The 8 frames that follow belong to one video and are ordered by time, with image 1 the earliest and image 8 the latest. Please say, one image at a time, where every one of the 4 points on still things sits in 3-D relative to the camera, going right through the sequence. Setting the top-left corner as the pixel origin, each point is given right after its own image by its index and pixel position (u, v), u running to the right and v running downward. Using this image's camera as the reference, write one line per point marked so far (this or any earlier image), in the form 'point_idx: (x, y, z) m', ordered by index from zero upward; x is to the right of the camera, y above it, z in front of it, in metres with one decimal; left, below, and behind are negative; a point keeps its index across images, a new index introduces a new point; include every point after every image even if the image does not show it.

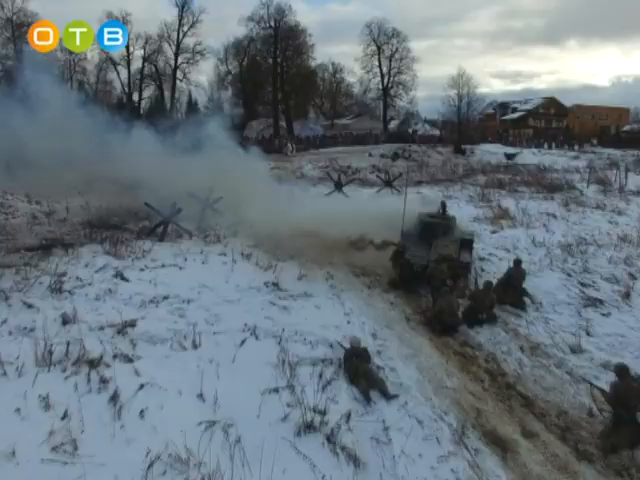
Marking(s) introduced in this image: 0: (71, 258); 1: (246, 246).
0: (-3.6, -0.3, +8.6) m
1: (-1.2, -0.1, +9.3) m
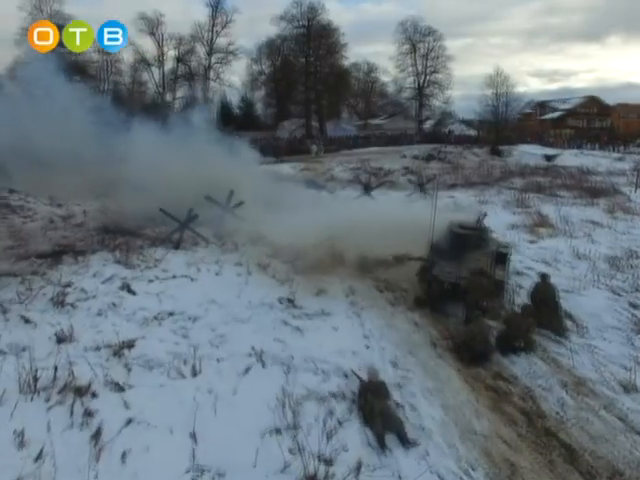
0: (-3.3, -0.4, +8.2) m
1: (-0.8, -0.2, +8.7) m
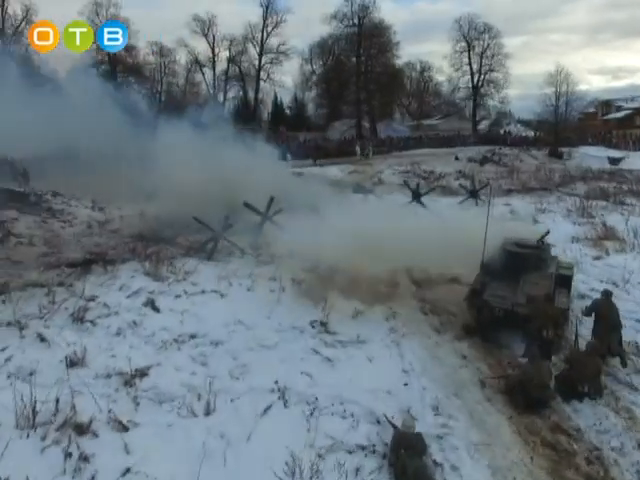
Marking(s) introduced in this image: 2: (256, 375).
0: (-2.8, -0.5, +7.8) m
1: (-0.3, -0.4, +8.2) m
2: (-0.6, -1.2, +5.1) m
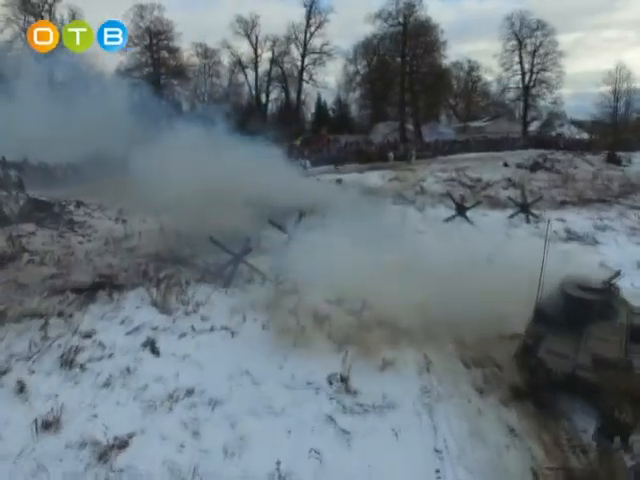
0: (-2.5, -0.8, +7.1) m
1: (0.0, -0.8, +7.2) m
2: (-0.5, -1.5, +4.2) m
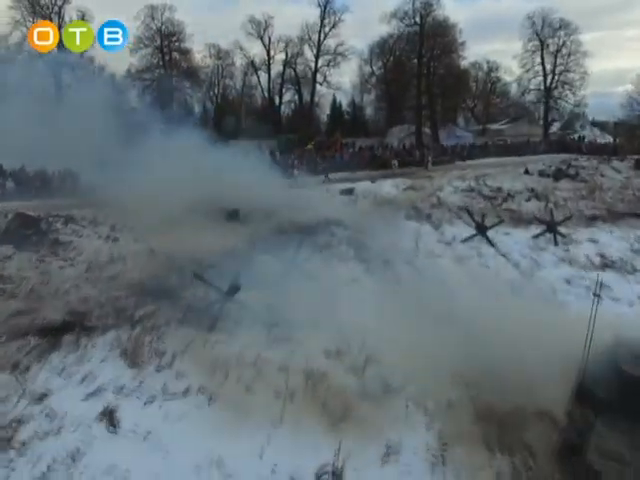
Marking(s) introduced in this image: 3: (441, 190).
0: (-2.6, -1.2, +6.1) m
1: (0.0, -1.2, +6.2) m
2: (-0.6, -1.9, +3.2) m
3: (+3.8, +1.6, +18.5) m
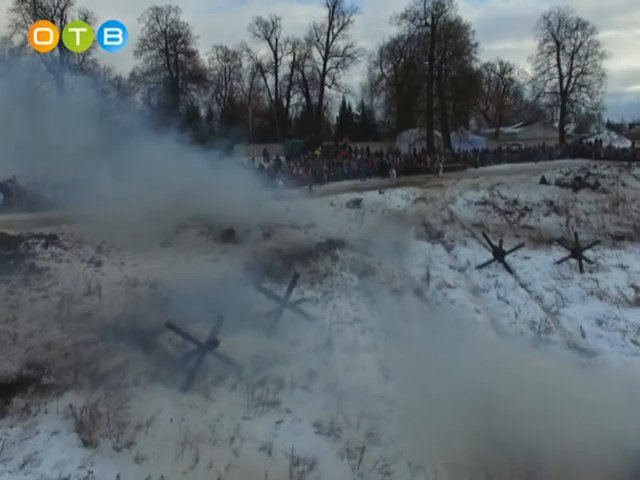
0: (-2.6, -1.7, +5.1) m
1: (-0.1, -1.7, +5.2) m
2: (-0.7, -2.4, +2.2) m
3: (+3.9, +1.1, +17.4) m
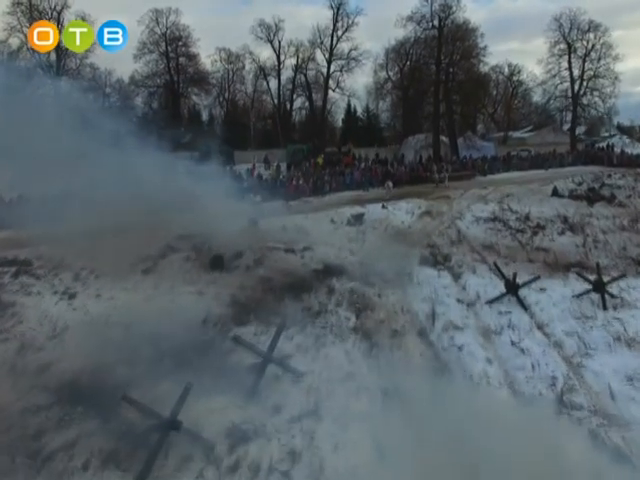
0: (-2.8, -2.2, +4.2) m
1: (-0.2, -2.2, +4.2) m
2: (-0.9, -2.9, +1.2) m
3: (+3.9, +0.6, +16.4) m
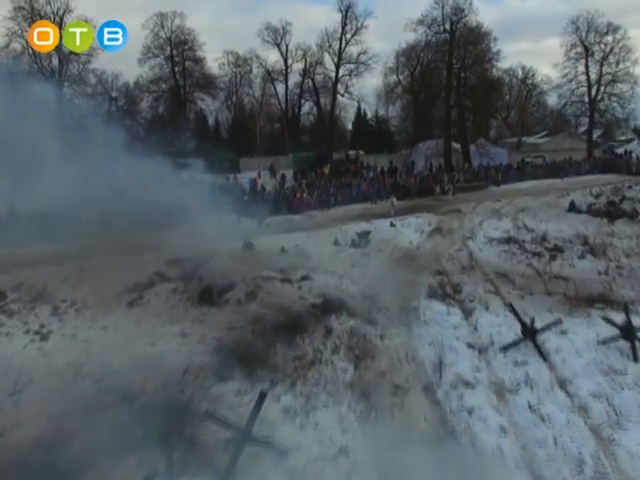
0: (-3.0, -2.8, +3.3) m
1: (-0.4, -2.7, +3.2) m
2: (-1.2, -3.5, +0.3) m
3: (+4.0, 0.0, +15.4) m
